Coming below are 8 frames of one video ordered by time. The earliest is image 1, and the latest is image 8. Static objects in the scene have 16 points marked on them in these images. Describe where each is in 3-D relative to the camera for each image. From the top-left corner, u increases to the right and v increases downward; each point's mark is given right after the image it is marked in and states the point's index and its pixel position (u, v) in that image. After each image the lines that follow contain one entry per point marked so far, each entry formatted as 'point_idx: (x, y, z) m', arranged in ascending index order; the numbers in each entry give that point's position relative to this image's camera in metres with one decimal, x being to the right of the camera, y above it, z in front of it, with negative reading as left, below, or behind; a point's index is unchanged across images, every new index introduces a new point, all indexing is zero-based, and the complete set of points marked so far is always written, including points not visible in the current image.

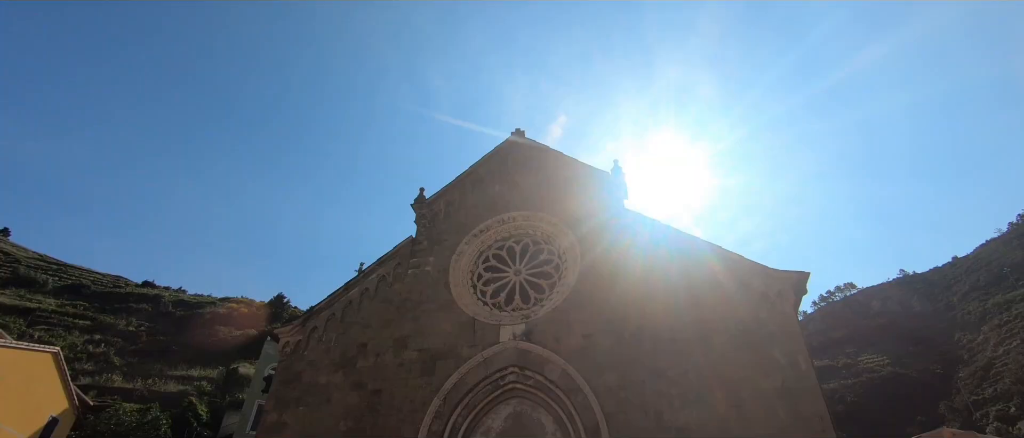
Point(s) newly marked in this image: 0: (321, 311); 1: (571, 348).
0: (-5.0, -2.4, +14.0) m
1: (+1.3, -2.8, +11.8) m
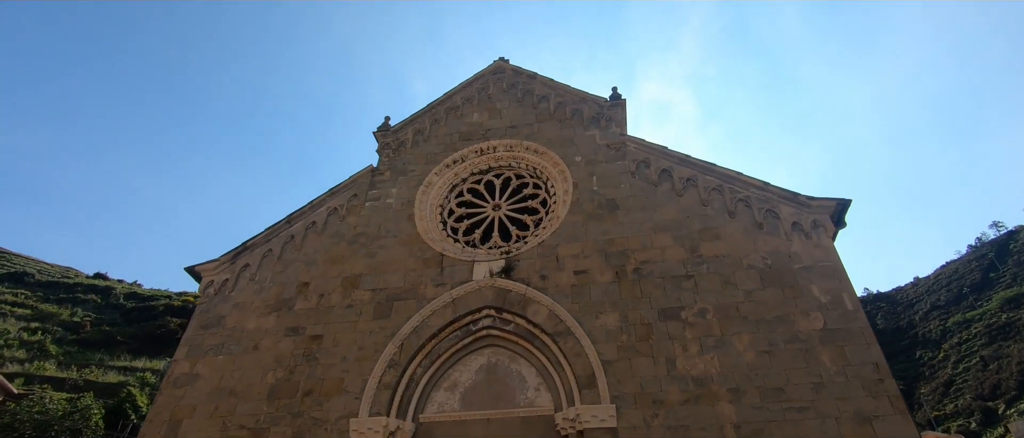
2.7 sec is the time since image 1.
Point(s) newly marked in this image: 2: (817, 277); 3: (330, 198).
0: (-5.5, -0.6, +11.5) m
1: (+0.9, -1.2, +9.6) m
2: (+4.9, -0.9, +8.7) m
3: (-4.1, +0.5, +12.1) m
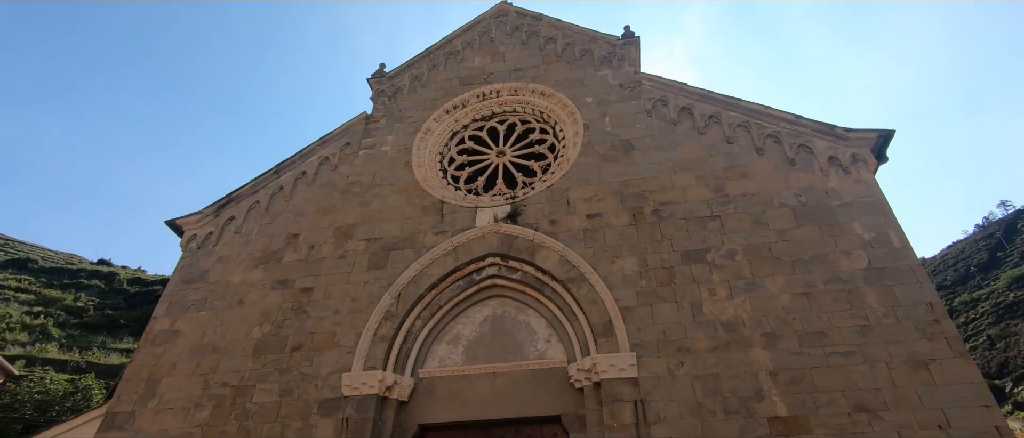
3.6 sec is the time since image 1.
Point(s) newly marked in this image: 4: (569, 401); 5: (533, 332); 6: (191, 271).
0: (-5.4, +0.4, +10.7) m
1: (+1.0, -0.2, +8.7) m
2: (+5.0, +0.1, +7.9) m
3: (-4.0, +1.5, +11.2) m
4: (+0.8, -2.5, +7.4) m
5: (+0.3, -1.7, +8.2) m
6: (-5.8, -1.0, +9.8) m
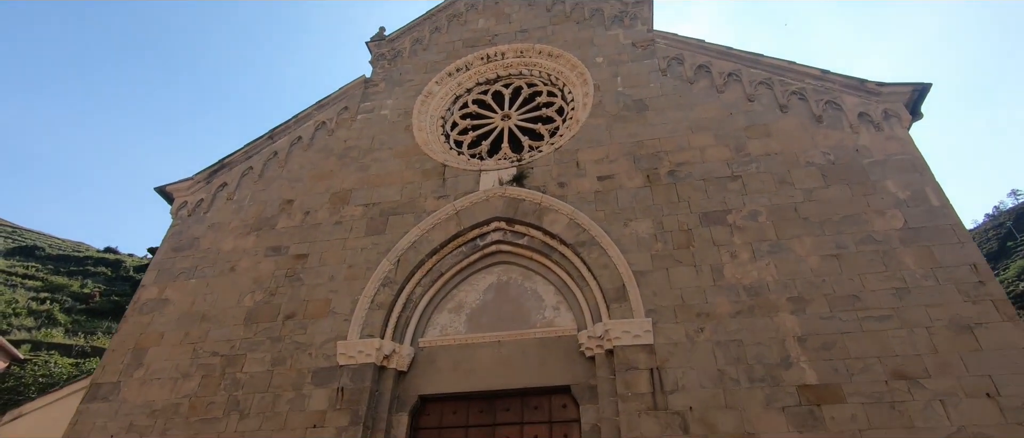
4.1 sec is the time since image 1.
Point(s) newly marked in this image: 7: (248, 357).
0: (-5.3, +1.0, +10.2) m
1: (+1.1, +0.4, +8.2) m
2: (+5.1, +0.6, +7.3) m
3: (-3.8, +2.1, +10.7) m
4: (+0.9, -1.9, +6.9) m
5: (+0.4, -1.1, +7.7) m
6: (-5.7, -0.3, +9.4) m
7: (-3.7, -1.9, +7.6) m
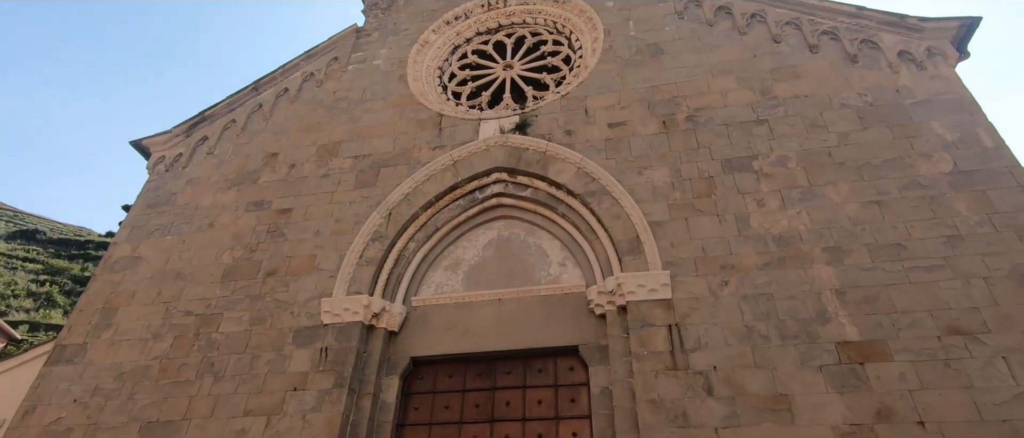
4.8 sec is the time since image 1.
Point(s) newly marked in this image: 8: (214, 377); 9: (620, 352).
0: (-5.2, +1.8, +9.5) m
1: (+1.1, +1.1, +7.5) m
2: (+5.1, +1.3, +6.5) m
3: (-3.8, +2.9, +9.9) m
4: (+0.9, -1.3, +6.2) m
5: (+0.4, -0.5, +7.0) m
6: (-5.7, +0.4, +8.7) m
7: (-3.7, -1.3, +6.9) m
8: (-3.6, -1.9, +6.4) m
9: (+1.2, -1.4, +5.8) m
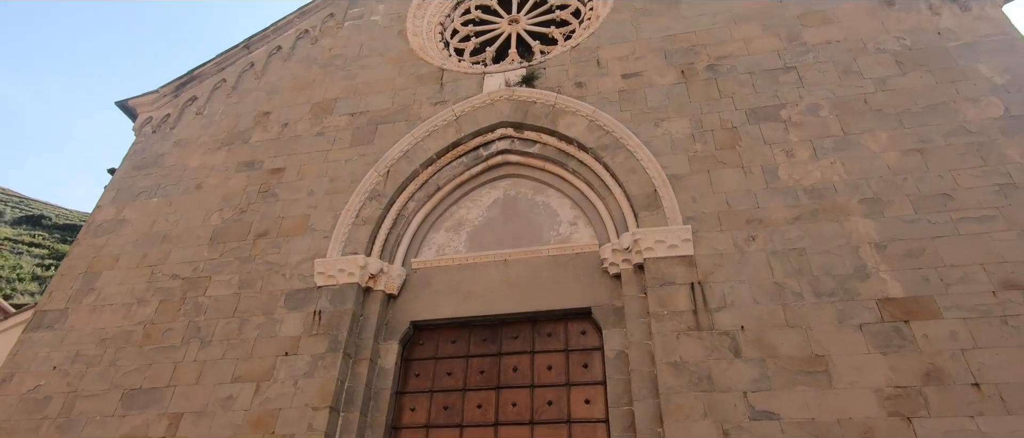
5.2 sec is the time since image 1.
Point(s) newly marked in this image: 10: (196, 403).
0: (-5.1, +2.4, +9.0) m
1: (+1.2, +1.6, +6.9) m
2: (+5.2, +1.8, +6.0) m
3: (-3.7, +3.5, +9.4) m
4: (+1.0, -0.8, +5.8) m
5: (+0.5, +0.1, +6.6) m
6: (-5.6, +0.9, +8.2) m
7: (-3.6, -0.7, +6.5) m
8: (-3.5, -1.4, +6.0) m
9: (+1.2, -0.9, +5.3) m
10: (-3.3, -1.9, +5.6) m
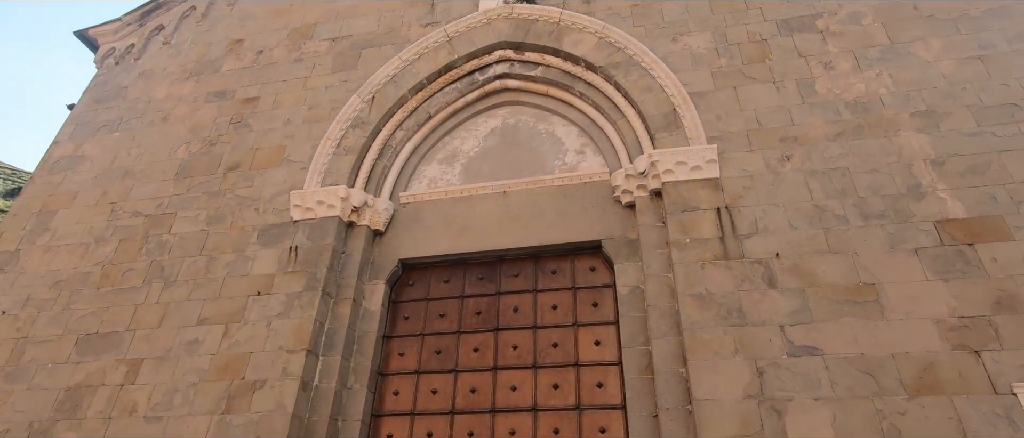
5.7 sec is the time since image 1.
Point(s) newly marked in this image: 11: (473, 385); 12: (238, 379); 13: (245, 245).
0: (-5.1, +3.2, +8.2) m
1: (+1.2, +2.4, +6.2) m
2: (+5.2, +2.6, +5.2) m
3: (-3.7, +4.4, +8.5) m
4: (+1.0, 0.0, +5.1) m
5: (+0.5, +0.8, +5.9) m
6: (-5.6, +1.8, +7.5) m
7: (-3.6, 0.0, +5.8) m
8: (-3.5, -0.6, +5.4) m
9: (+1.2, -0.2, +4.7) m
10: (-3.3, -1.2, +5.0) m
11: (-0.3, -1.5, +4.8) m
12: (-2.4, -1.4, +4.6) m
13: (-2.7, -0.3, +5.4) m
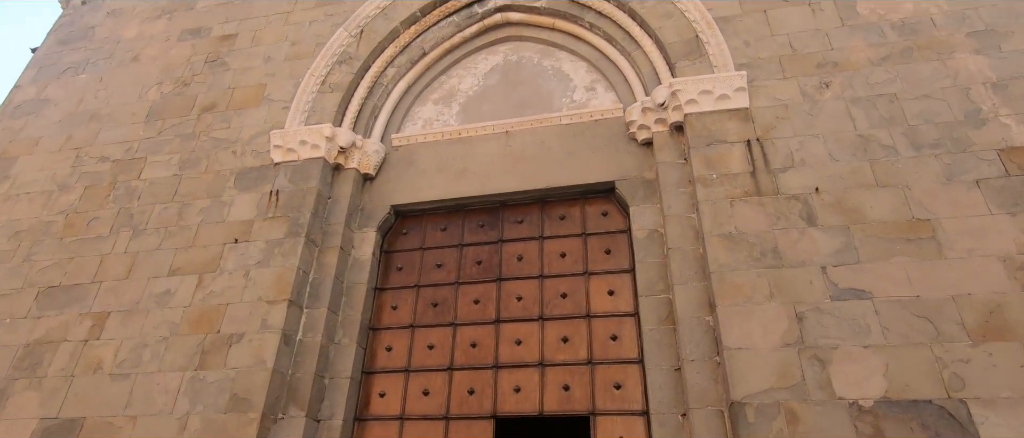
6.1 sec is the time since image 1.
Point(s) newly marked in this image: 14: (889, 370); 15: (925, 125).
0: (-5.1, +3.9, +7.5) m
1: (+1.2, +3.0, +5.6) m
2: (+5.2, +3.1, +4.6) m
3: (-3.7, +5.0, +7.8) m
4: (+1.0, +0.5, +4.6) m
5: (+0.5, +1.4, +5.3) m
6: (-5.6, +2.4, +6.9) m
7: (-3.6, +0.6, +5.3) m
8: (-3.4, -0.1, +4.9) m
9: (+1.3, +0.3, +4.2) m
10: (-3.2, -0.7, +4.5) m
11: (-0.3, -1.0, +4.3) m
12: (-2.3, -0.9, +4.2) m
13: (-2.7, +0.3, +4.9) m
14: (+2.2, -0.9, +3.1) m
15: (+2.9, +0.7, +3.8) m
